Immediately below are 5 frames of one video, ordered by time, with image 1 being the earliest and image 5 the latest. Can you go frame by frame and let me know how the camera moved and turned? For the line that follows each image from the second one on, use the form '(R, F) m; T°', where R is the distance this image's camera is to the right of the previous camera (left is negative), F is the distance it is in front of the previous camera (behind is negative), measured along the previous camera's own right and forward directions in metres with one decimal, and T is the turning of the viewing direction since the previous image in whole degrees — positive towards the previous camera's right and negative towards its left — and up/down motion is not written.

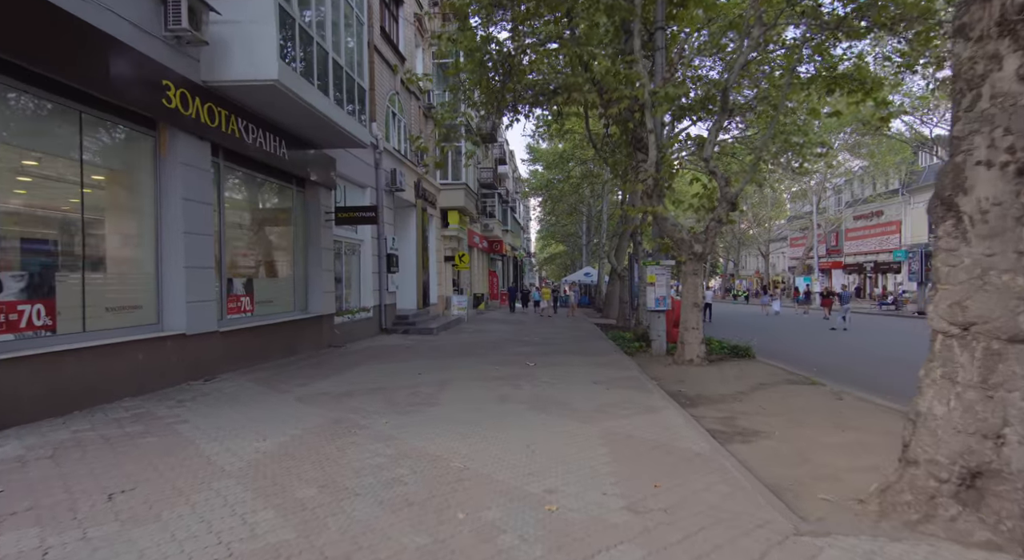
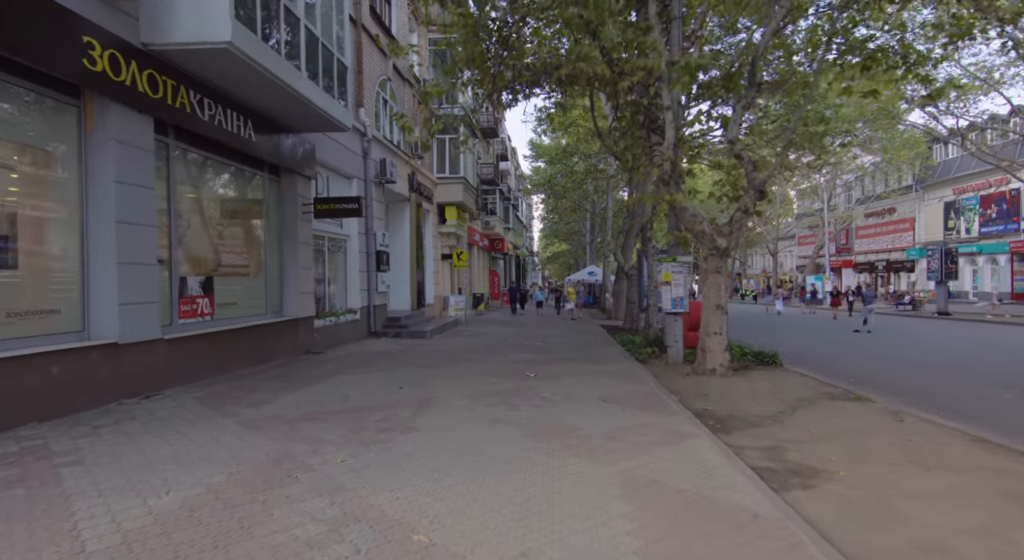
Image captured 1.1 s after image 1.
(+0.1, +1.3) m; 0°
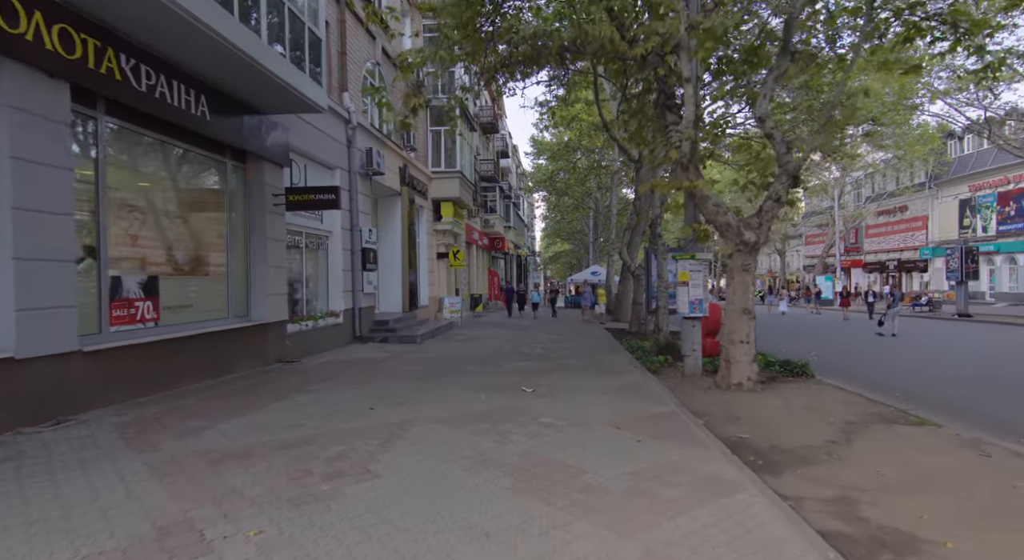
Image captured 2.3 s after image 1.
(+0.1, +1.3) m; 0°
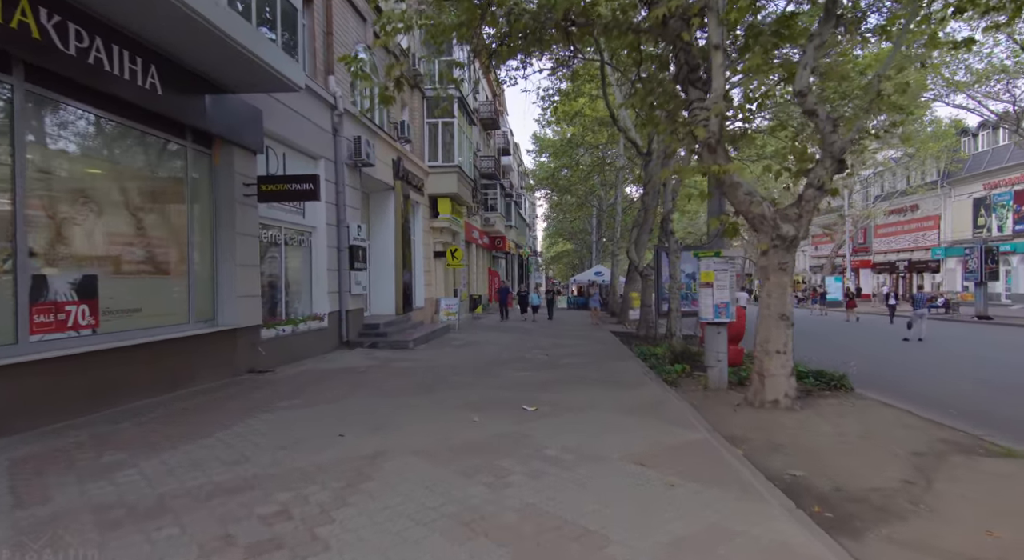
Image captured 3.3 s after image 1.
(0.0, +1.2) m; 0°
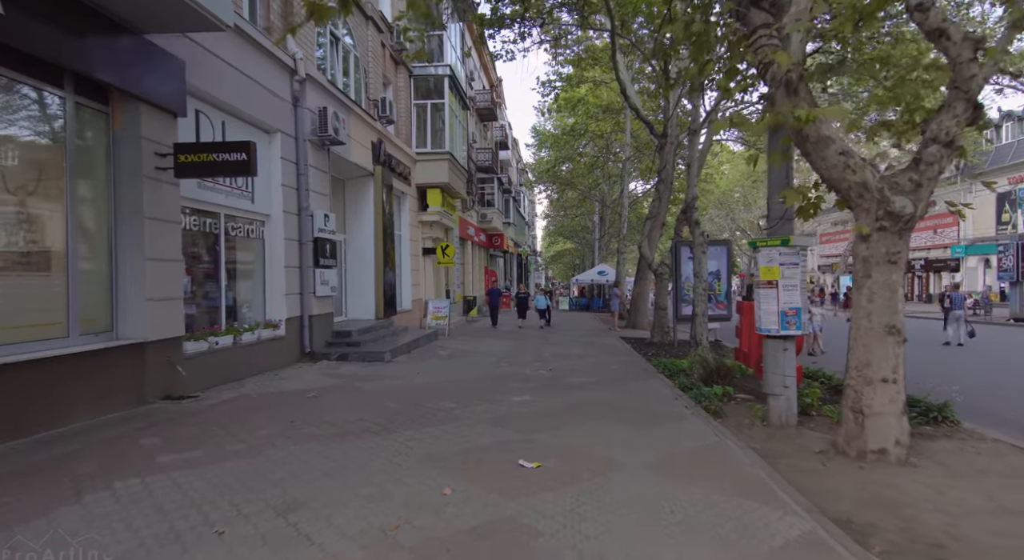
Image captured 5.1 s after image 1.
(+0.1, +2.2) m; 0°
